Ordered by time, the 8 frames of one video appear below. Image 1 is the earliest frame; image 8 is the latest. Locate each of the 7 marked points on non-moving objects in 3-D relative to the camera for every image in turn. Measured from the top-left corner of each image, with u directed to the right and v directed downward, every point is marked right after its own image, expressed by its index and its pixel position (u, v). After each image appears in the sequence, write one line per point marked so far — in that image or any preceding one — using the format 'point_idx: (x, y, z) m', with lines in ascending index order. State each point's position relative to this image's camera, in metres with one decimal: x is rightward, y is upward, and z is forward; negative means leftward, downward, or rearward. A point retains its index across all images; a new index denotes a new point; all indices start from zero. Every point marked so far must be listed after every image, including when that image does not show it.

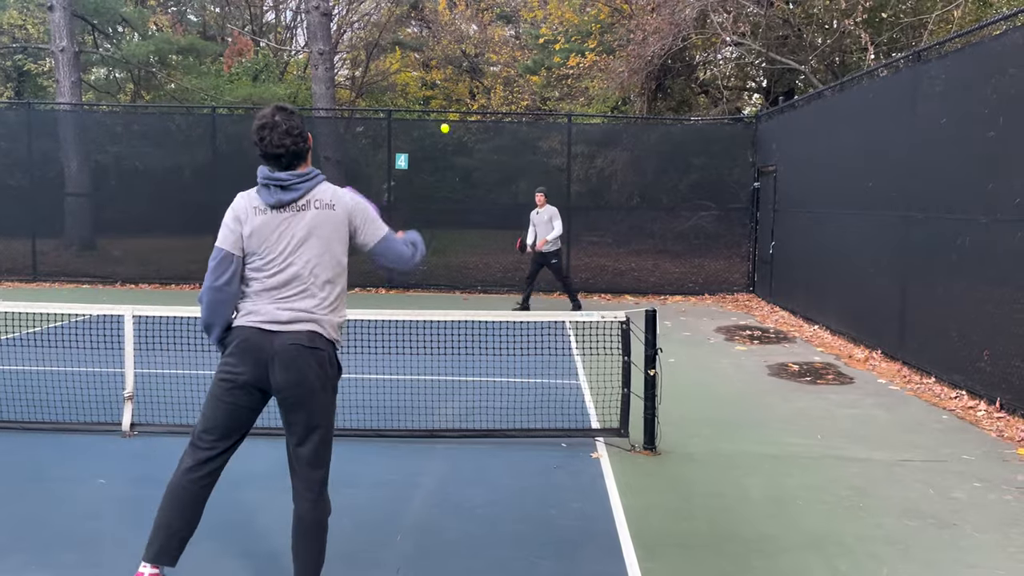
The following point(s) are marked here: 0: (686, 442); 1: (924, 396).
0: (+1.0, -0.9, +5.0) m
1: (+3.1, -0.8, +6.3) m
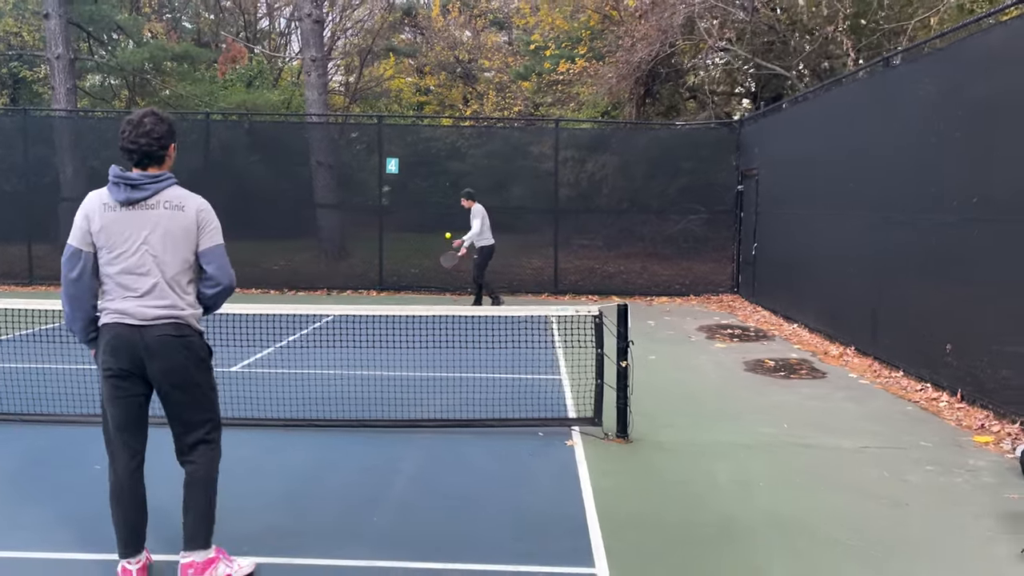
0: (+0.9, -0.9, +5.2) m
1: (+2.9, -0.8, +6.5) m
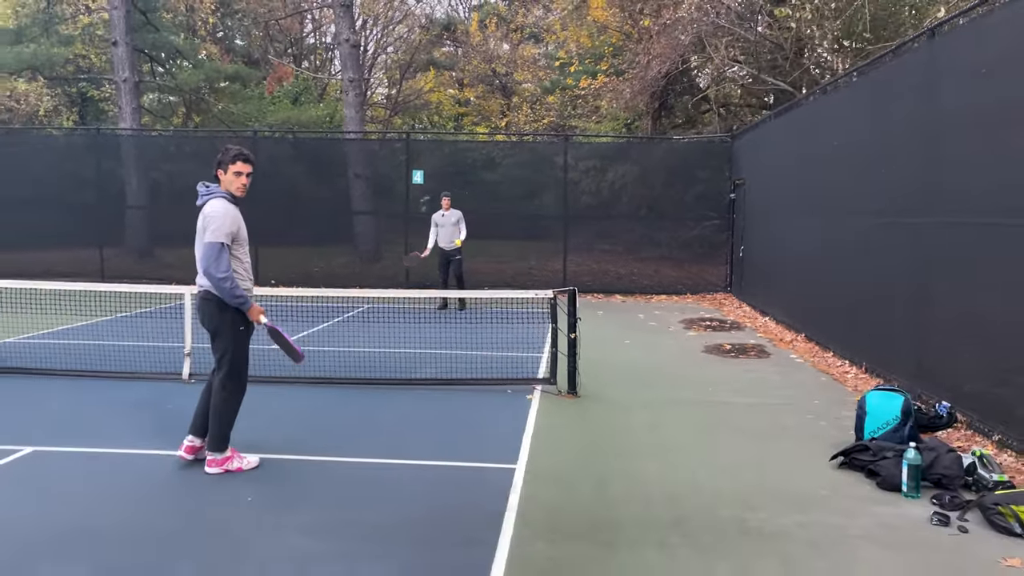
0: (+0.7, -0.8, +6.5) m
1: (+2.8, -0.7, +7.7) m
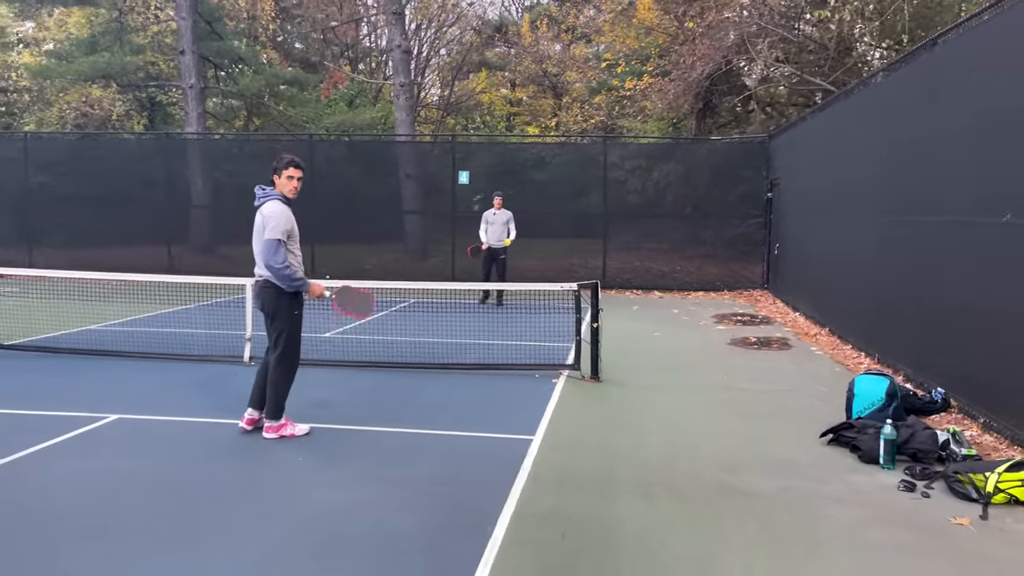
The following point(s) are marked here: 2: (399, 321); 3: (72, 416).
0: (+0.9, -0.7, +7.0) m
1: (+3.1, -0.7, +8.1) m
2: (-1.3, -0.4, +9.6) m
3: (-2.9, -0.8, +5.6) m
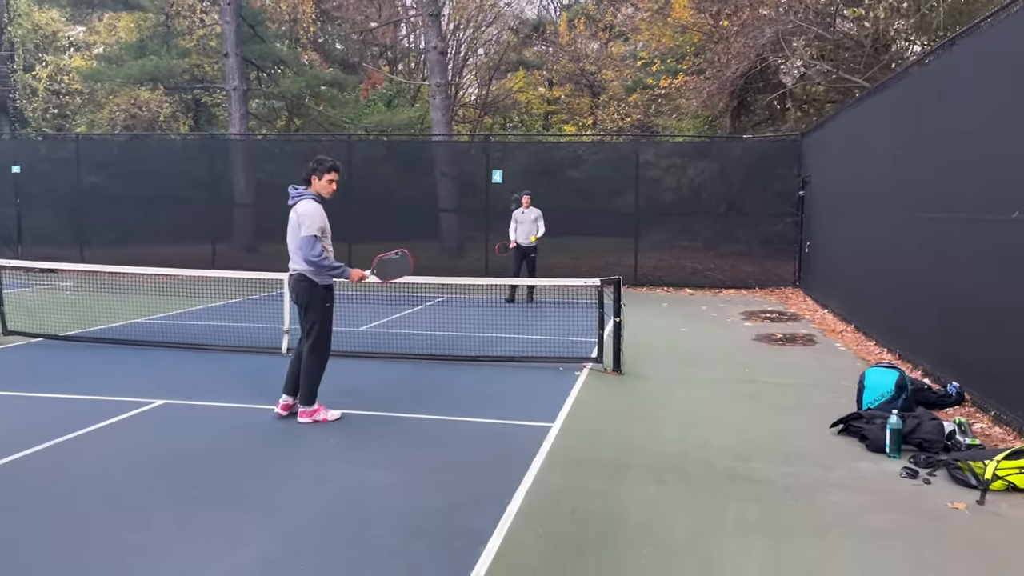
0: (+1.2, -0.7, +7.2) m
1: (+3.4, -0.6, +8.2) m
2: (-1.0, -0.3, +9.9) m
3: (-2.7, -0.8, +5.9) m
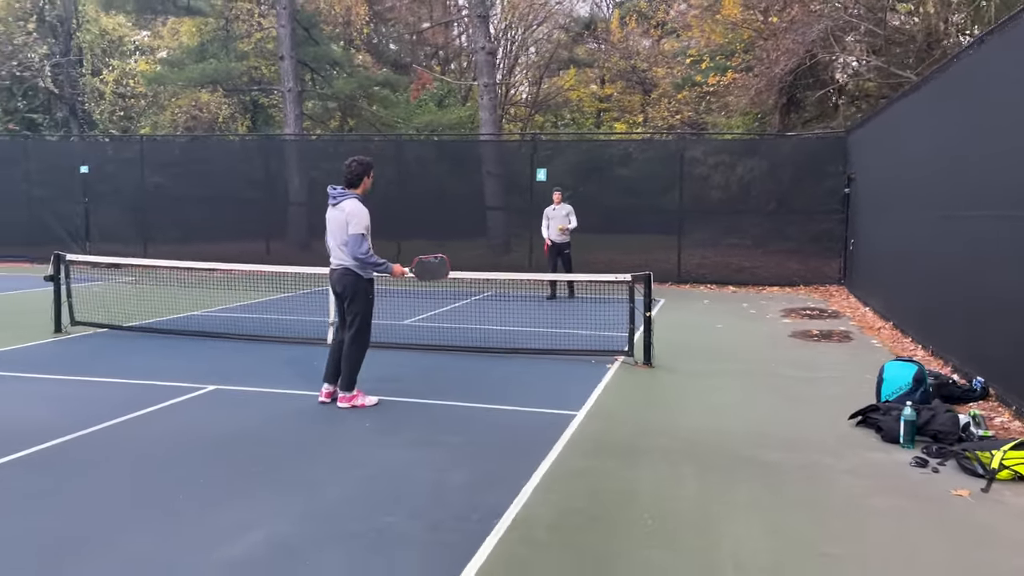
0: (+1.5, -0.7, +7.4) m
1: (+3.7, -0.6, +8.2) m
2: (-0.5, -0.3, +10.2) m
3: (-2.5, -0.7, +6.4) m
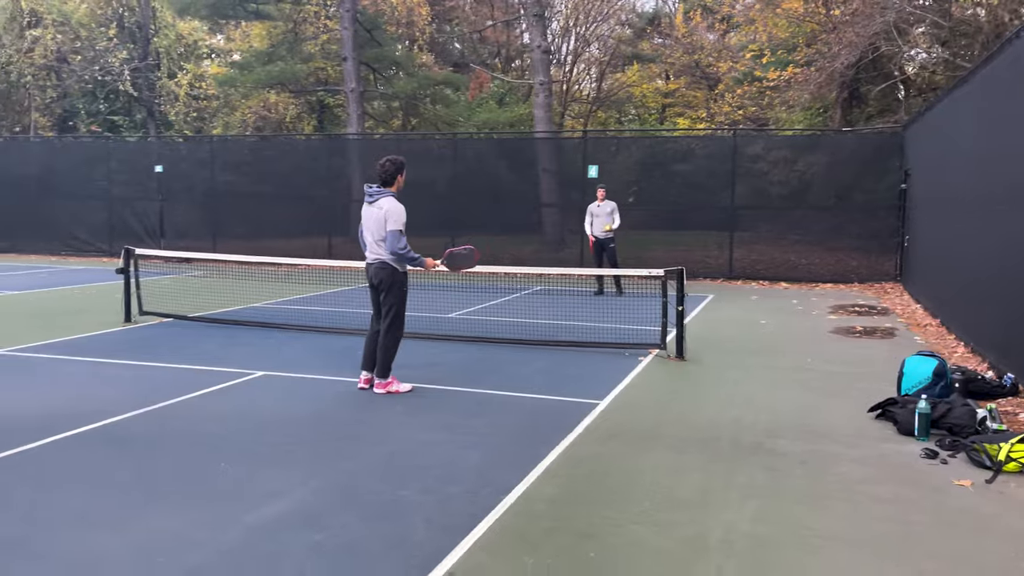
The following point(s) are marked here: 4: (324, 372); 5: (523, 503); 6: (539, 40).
0: (+1.8, -0.6, +7.5) m
1: (+4.1, -0.6, +8.1) m
2: (+0.1, -0.2, +10.5) m
3: (-2.3, -0.7, +6.8) m
4: (-1.5, -0.7, +6.7) m
5: (+0.1, -1.0, +3.8) m
6: (+0.6, +5.4, +18.4) m
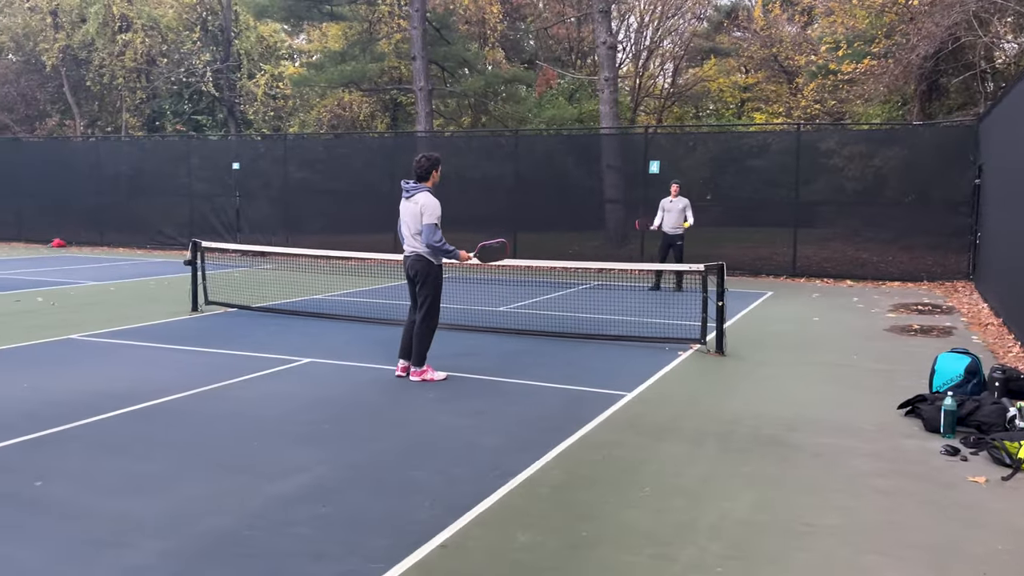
0: (+2.2, -0.6, +7.5) m
1: (+4.5, -0.6, +7.9) m
2: (+0.7, -0.1, +10.6) m
3: (-1.9, -0.6, +7.1) m
4: (-1.2, -0.6, +7.0) m
5: (+0.1, -0.9, +3.9) m
6: (+2.0, +5.5, +18.4) m
